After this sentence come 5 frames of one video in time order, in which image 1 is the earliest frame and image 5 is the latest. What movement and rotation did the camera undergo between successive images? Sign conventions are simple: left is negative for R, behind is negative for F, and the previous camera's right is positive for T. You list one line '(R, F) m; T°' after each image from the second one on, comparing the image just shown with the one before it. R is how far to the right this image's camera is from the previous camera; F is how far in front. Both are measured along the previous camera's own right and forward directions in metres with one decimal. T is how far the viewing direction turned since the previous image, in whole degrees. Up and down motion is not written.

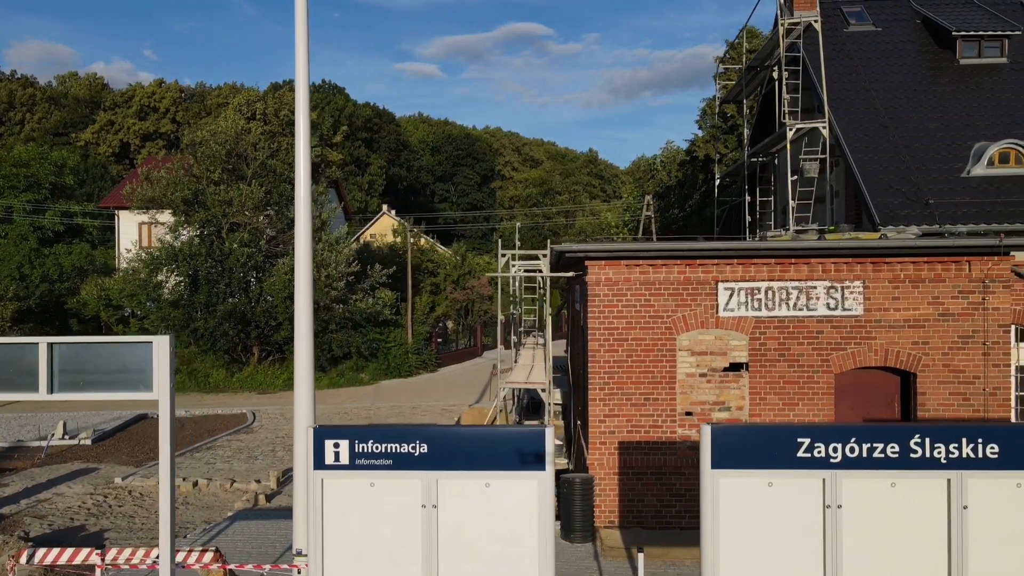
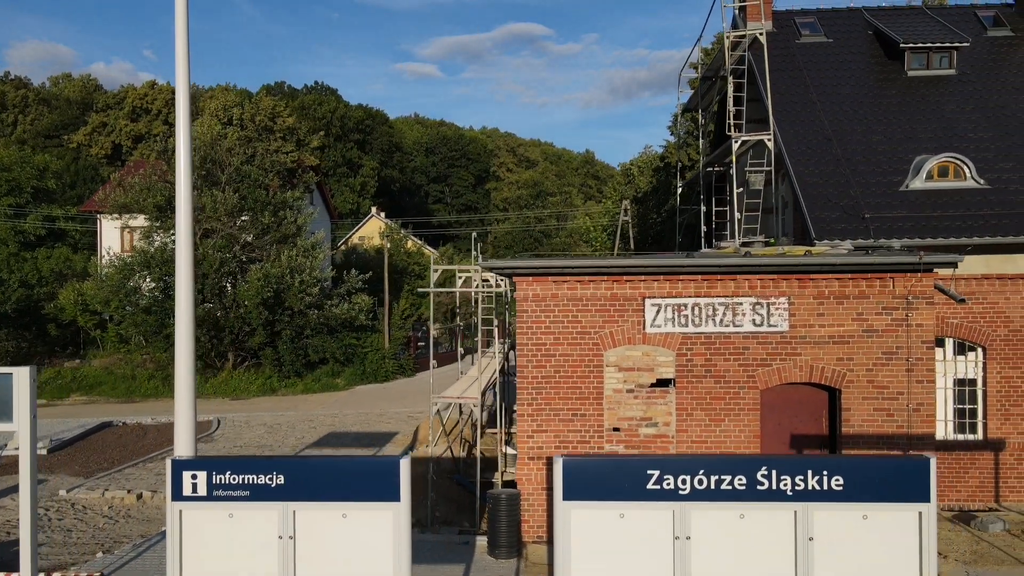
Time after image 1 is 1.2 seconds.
(+0.9, -0.1) m; 0°
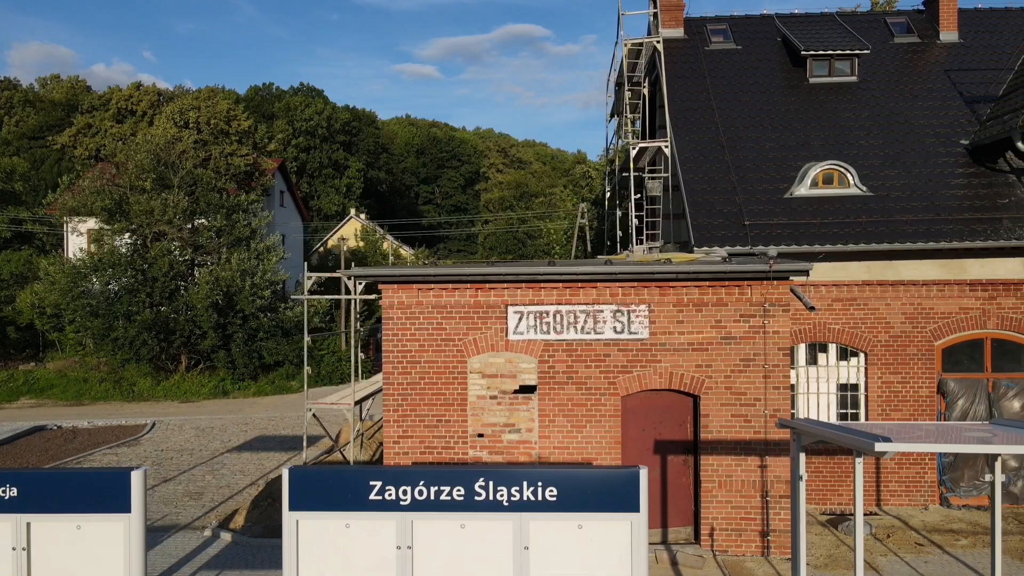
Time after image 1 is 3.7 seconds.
(+1.7, -0.1) m; 0°
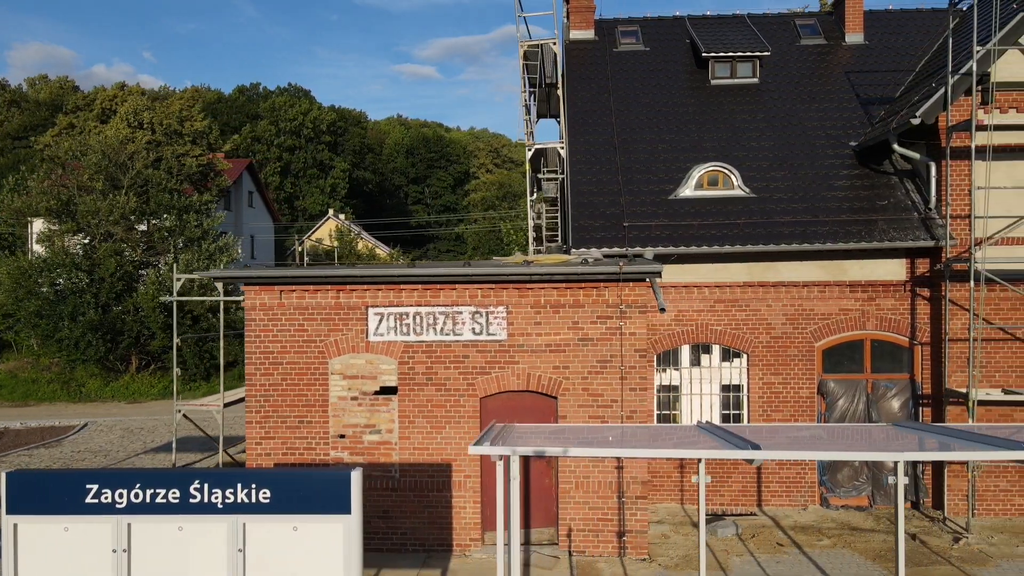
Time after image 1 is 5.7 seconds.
(+1.7, 0.0) m; 0°
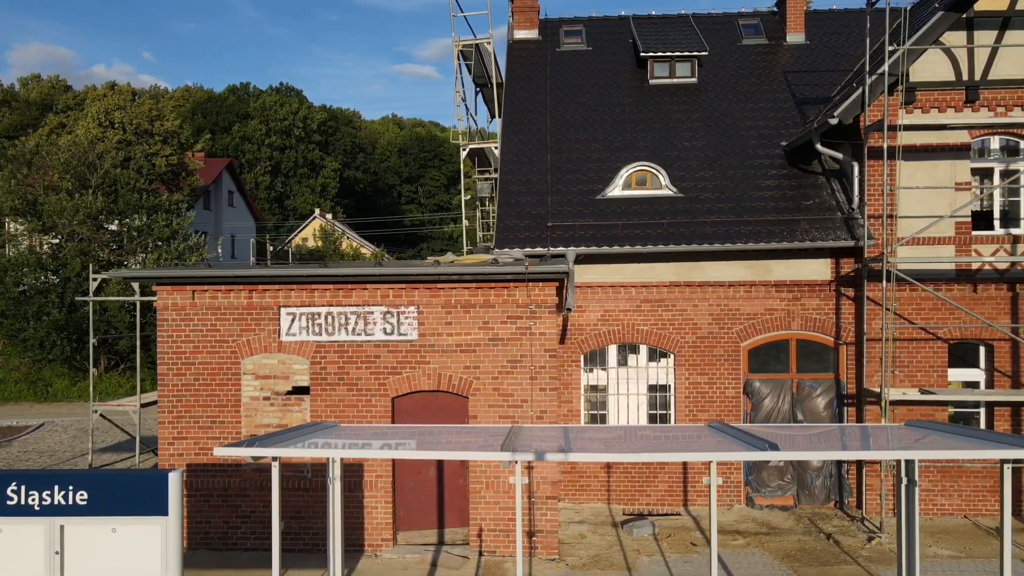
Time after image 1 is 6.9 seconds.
(+1.1, 0.0) m; 0°
